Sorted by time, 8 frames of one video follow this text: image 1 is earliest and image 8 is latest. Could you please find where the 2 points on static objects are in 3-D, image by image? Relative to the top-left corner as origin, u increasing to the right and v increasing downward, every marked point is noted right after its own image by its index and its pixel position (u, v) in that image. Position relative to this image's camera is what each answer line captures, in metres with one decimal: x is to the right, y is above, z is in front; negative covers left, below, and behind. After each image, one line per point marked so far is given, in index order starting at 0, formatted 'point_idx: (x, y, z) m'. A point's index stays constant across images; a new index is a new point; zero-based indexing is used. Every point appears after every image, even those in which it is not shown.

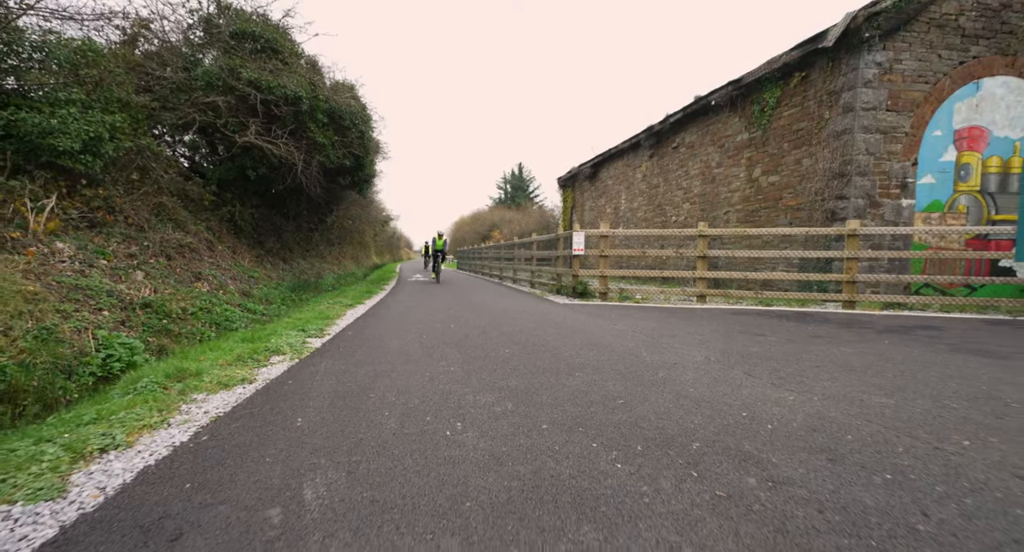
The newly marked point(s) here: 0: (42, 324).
0: (-4.4, -0.4, +4.6) m
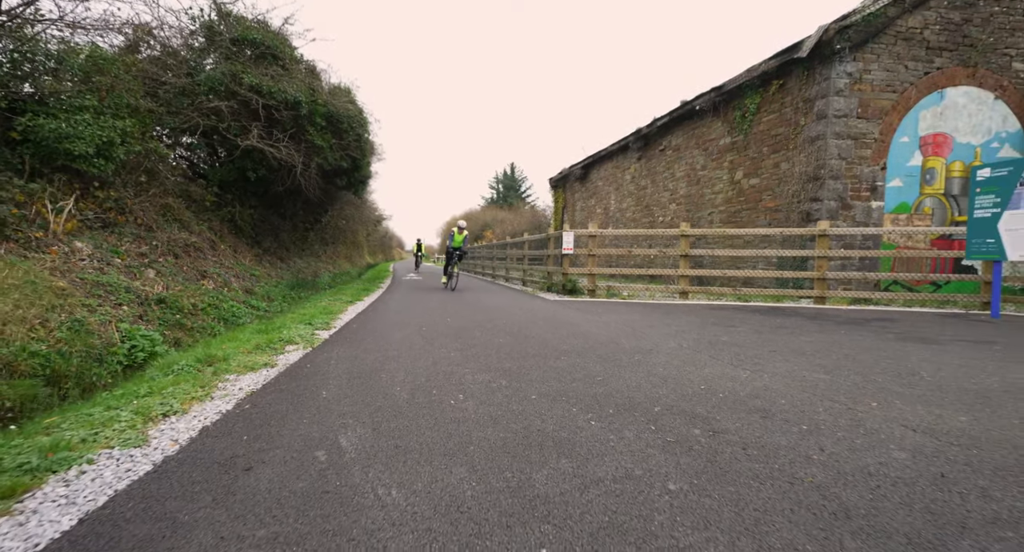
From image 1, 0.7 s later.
0: (-4.5, -0.4, +5.0) m
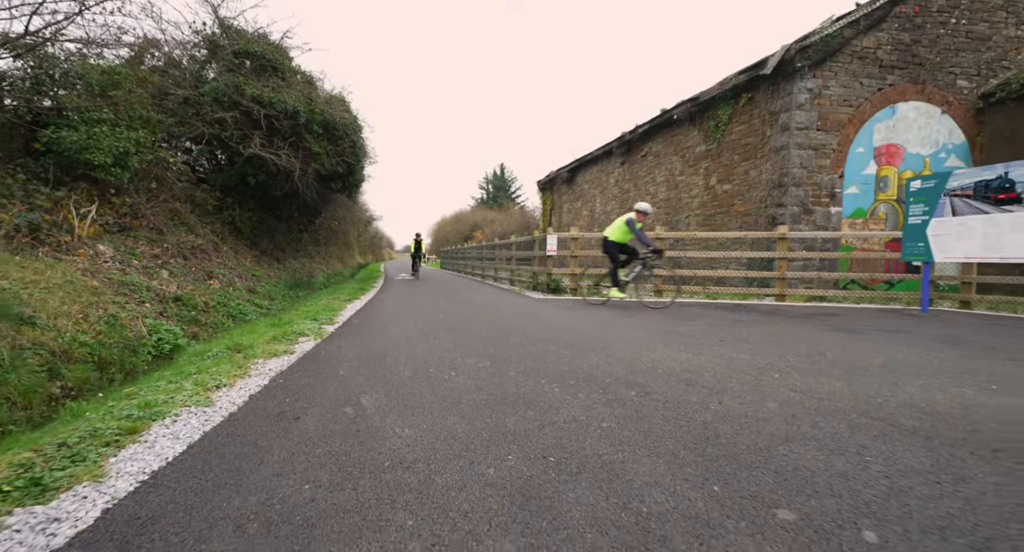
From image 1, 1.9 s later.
0: (-4.7, -0.4, +5.6) m
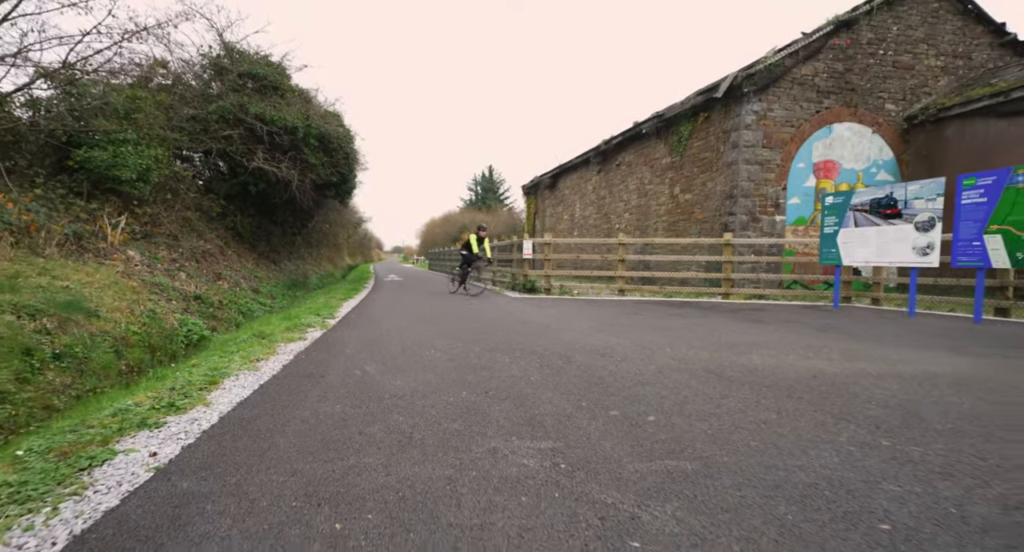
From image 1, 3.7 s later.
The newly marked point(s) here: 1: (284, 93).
0: (-5.1, -0.4, +6.7) m
1: (-6.2, +5.0, +13.2) m
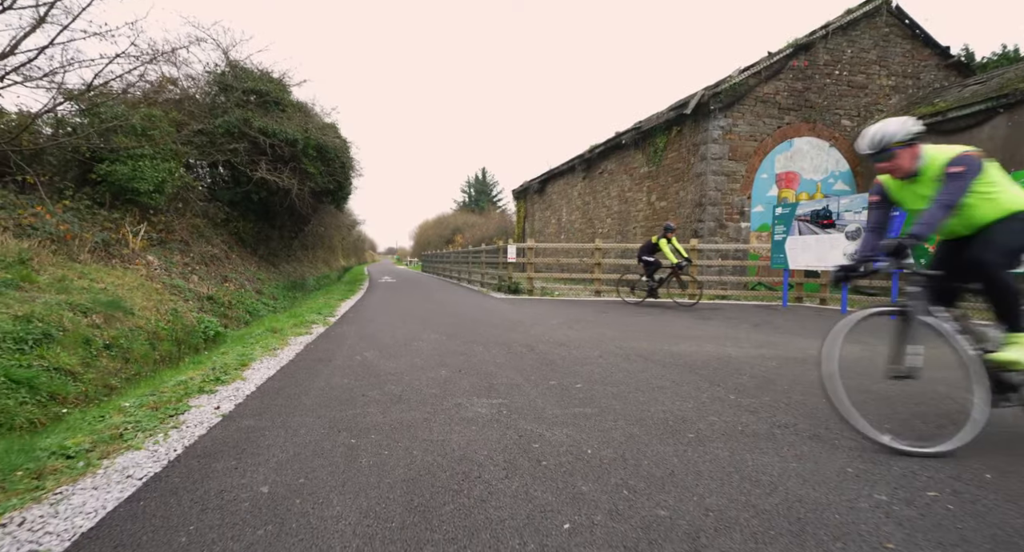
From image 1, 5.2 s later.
0: (-5.4, -0.5, +7.6) m
1: (-6.6, +4.9, +14.1) m
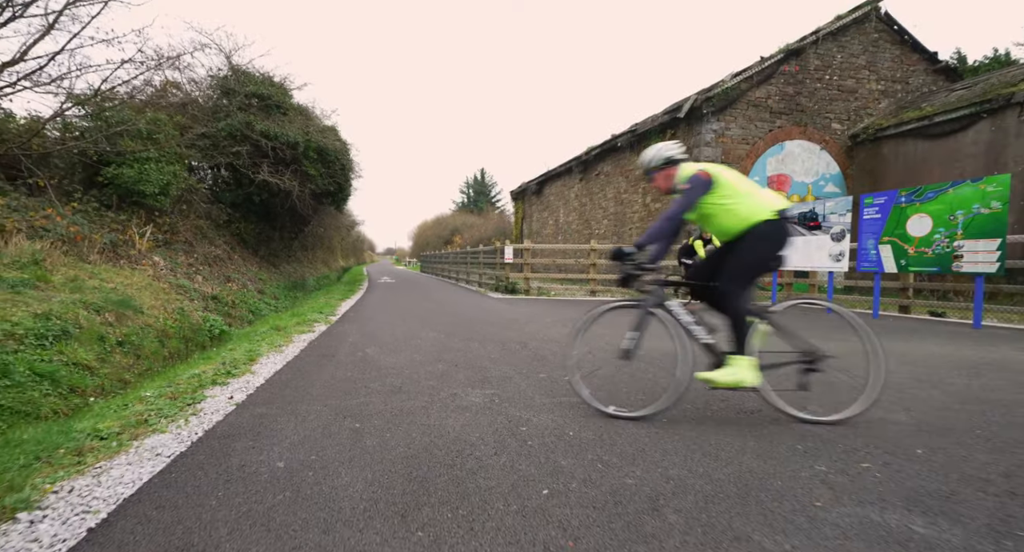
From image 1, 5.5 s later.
0: (-5.4, -0.5, +7.9) m
1: (-6.7, +4.9, +14.4) m
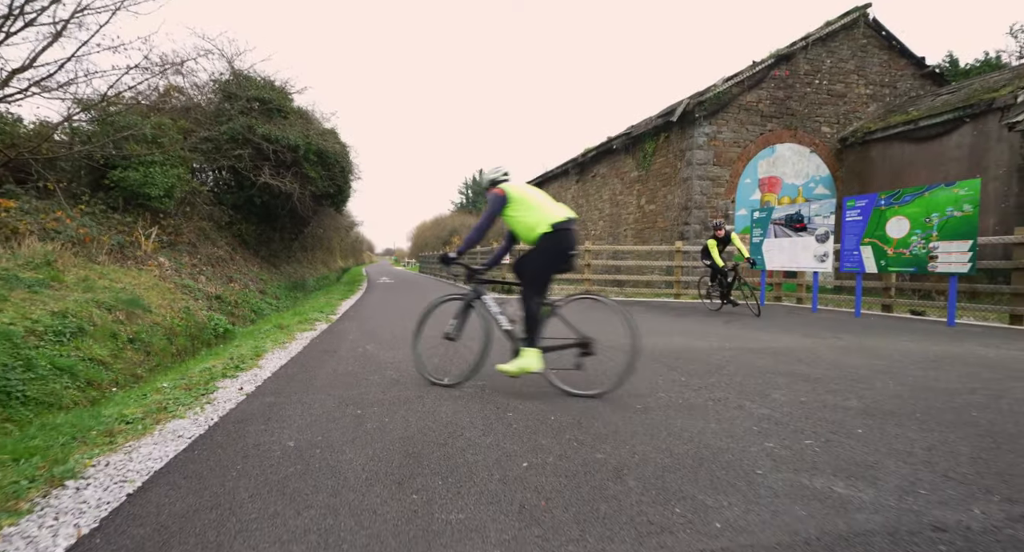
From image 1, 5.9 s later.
0: (-5.5, -0.5, +8.1) m
1: (-6.8, +4.9, +14.6) m
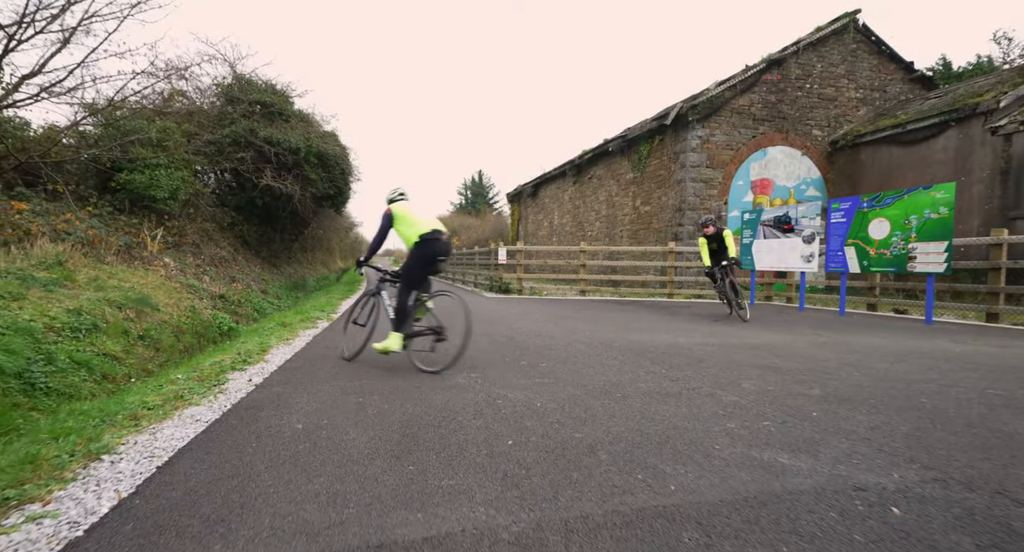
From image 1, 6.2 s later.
0: (-5.6, -0.5, +8.4) m
1: (-6.9, +4.9, +14.9) m
